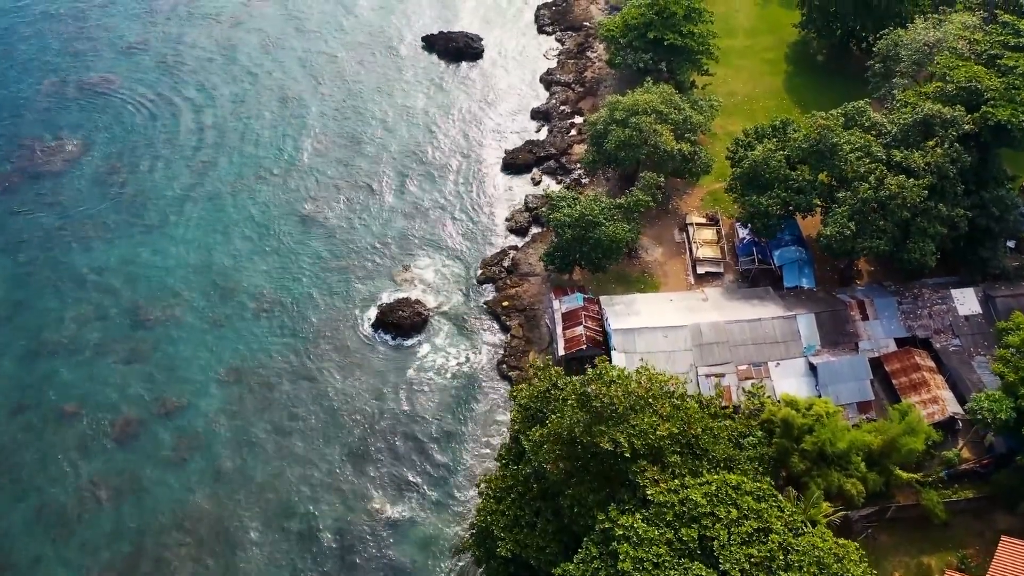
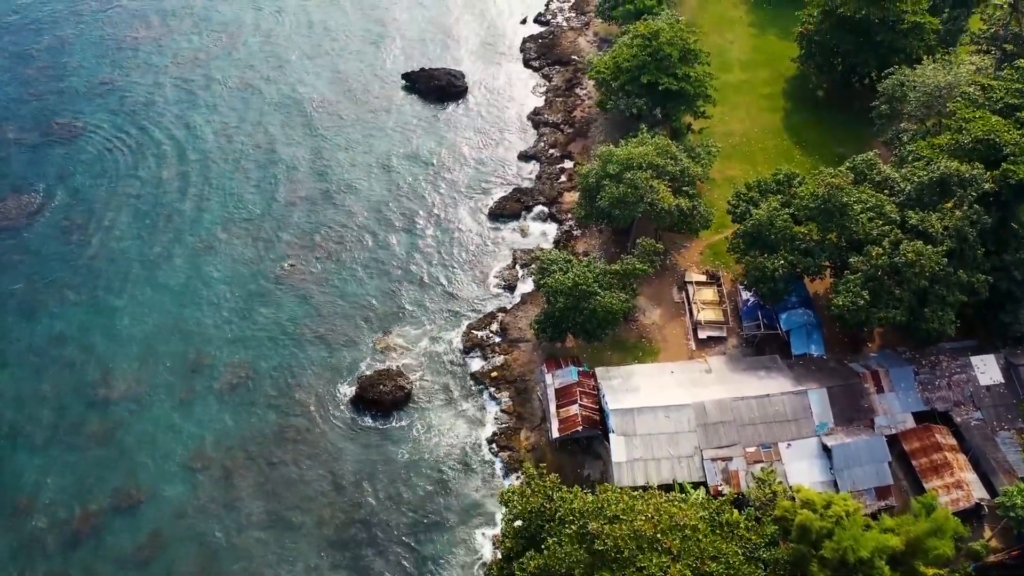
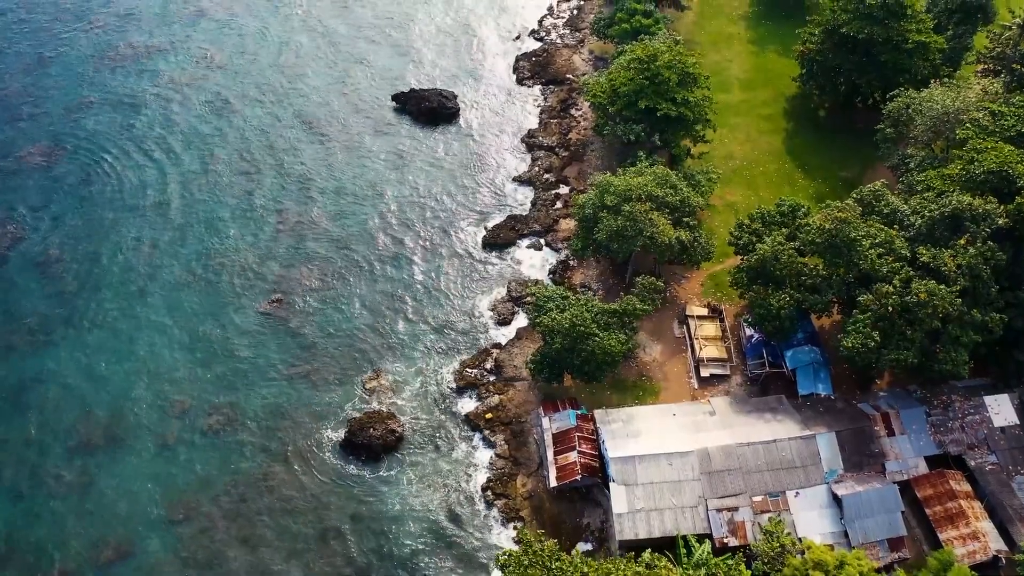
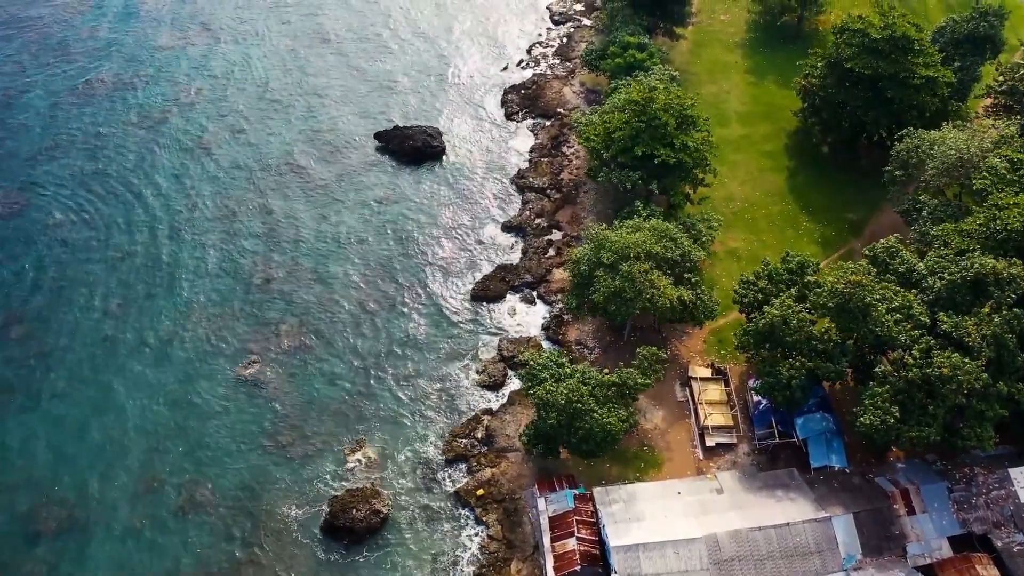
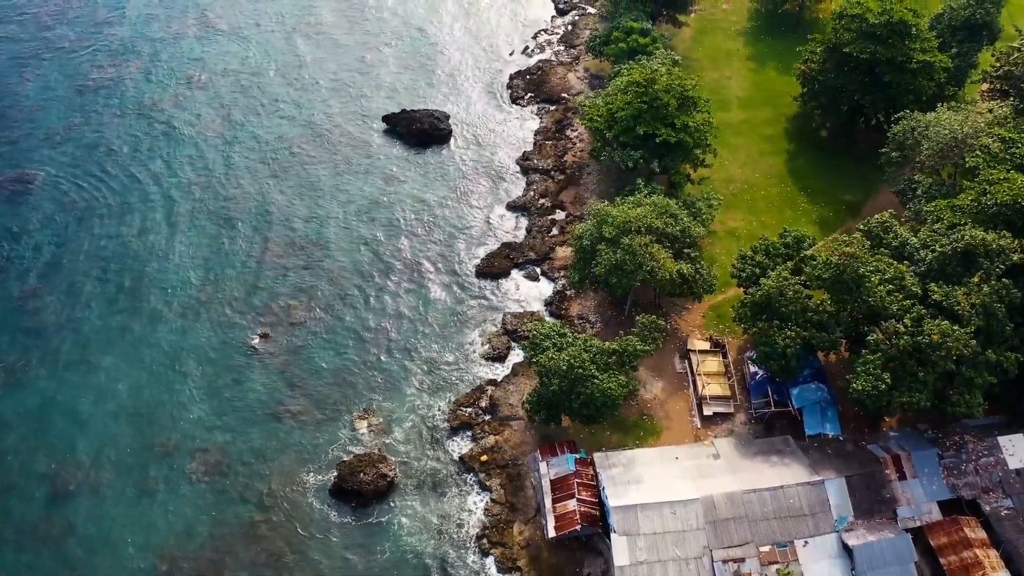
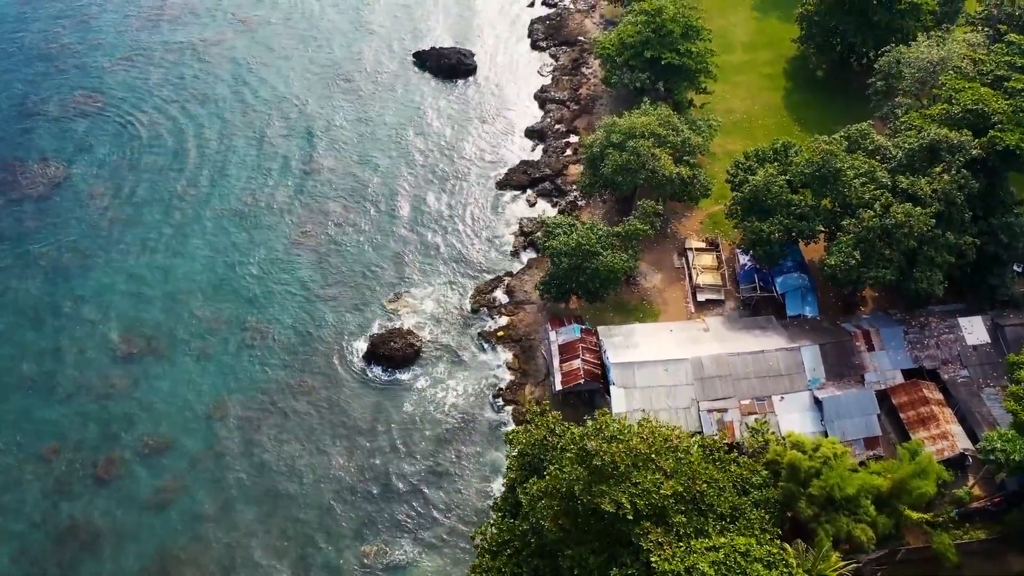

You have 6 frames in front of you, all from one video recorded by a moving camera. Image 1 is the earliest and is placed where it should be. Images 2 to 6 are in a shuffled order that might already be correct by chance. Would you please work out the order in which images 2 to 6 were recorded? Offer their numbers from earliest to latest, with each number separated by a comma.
6, 2, 3, 5, 4
